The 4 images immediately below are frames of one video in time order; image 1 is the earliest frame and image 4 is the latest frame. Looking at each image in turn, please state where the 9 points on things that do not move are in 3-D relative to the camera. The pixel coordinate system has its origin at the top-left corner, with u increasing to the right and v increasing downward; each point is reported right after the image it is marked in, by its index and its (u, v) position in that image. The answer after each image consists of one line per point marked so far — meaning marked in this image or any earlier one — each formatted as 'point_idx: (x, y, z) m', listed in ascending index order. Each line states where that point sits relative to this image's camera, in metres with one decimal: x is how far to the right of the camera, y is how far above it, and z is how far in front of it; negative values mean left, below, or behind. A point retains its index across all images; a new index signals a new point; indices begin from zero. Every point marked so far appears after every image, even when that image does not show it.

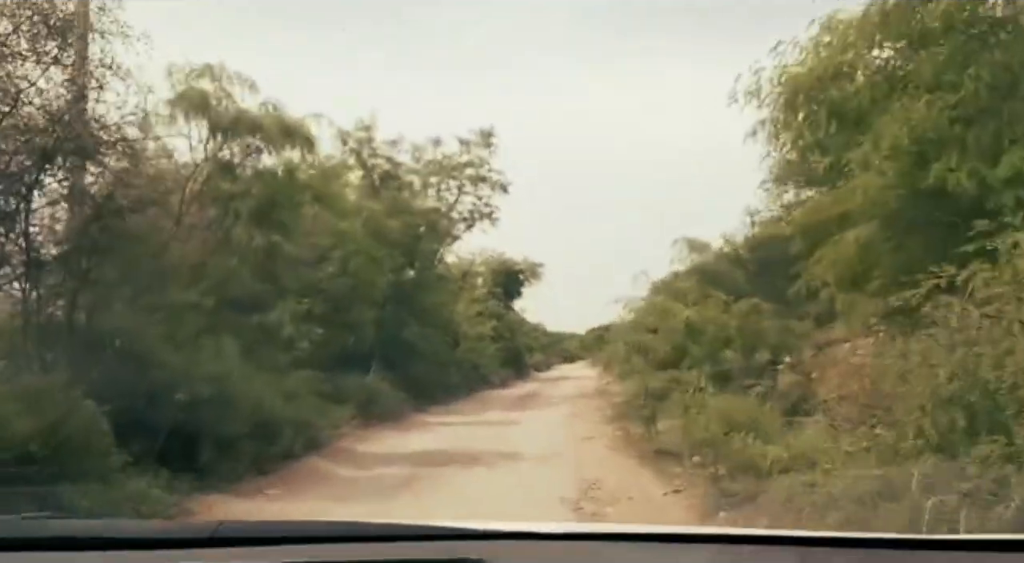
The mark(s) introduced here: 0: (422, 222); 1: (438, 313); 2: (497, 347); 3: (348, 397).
0: (-1.1, +0.6, +13.9) m
1: (-0.9, -0.4, +14.2) m
2: (-0.2, -0.8, +13.9) m
3: (-1.8, -1.2, +12.6) m
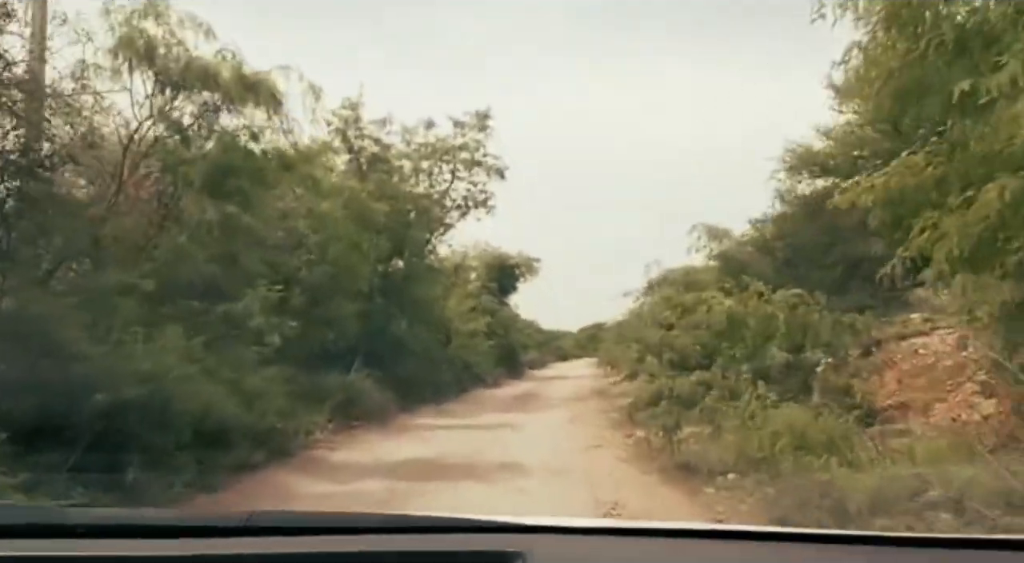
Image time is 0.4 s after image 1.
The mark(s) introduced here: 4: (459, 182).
0: (-1.1, +0.8, +12.4) m
1: (-0.9, -0.3, +12.7) m
2: (-0.2, -0.7, +12.4) m
3: (-1.8, -1.1, +11.1) m
4: (-0.6, +1.0, +12.1) m
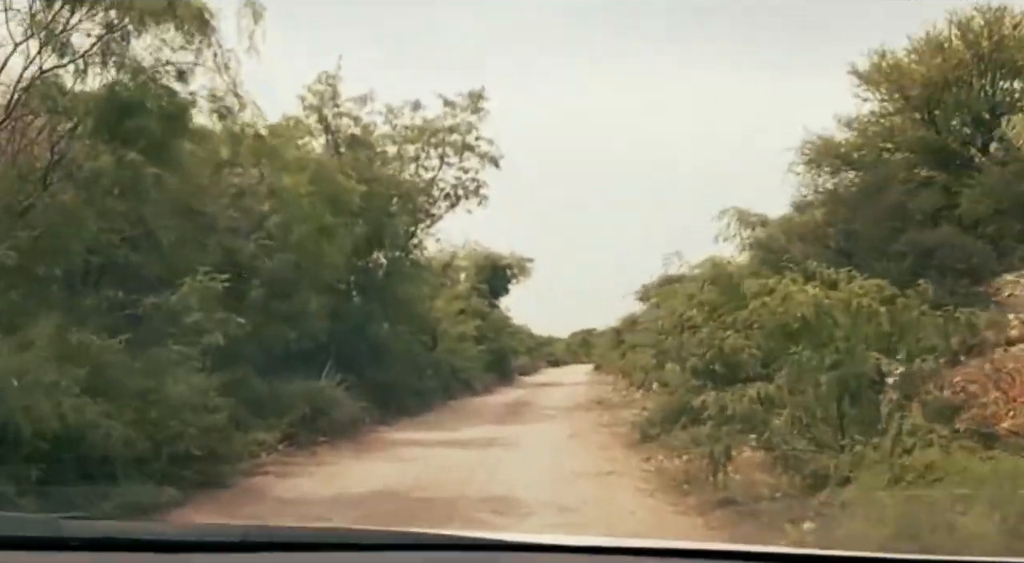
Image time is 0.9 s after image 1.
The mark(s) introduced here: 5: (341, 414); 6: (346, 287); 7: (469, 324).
0: (-1.1, +0.9, +10.4) m
1: (-0.9, -0.2, +10.7) m
2: (-0.3, -0.6, +10.4) m
3: (-1.8, -1.0, +9.1) m
4: (-0.6, +1.1, +10.1) m
5: (-1.4, -1.1, +9.3) m
6: (-1.5, 0.0, +9.4) m
7: (-0.4, -0.4, +10.5) m
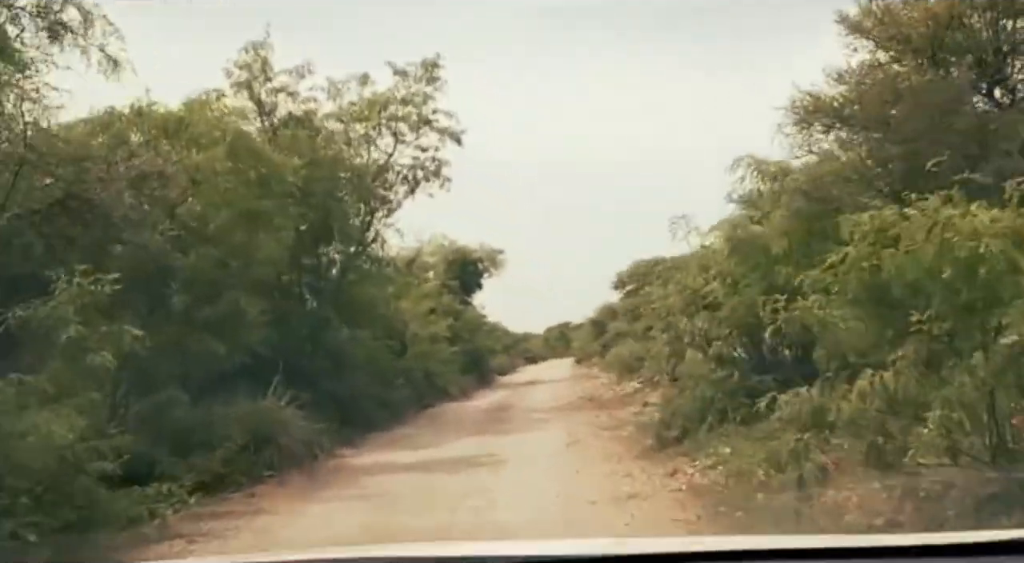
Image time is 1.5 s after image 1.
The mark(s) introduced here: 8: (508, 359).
0: (-1.3, +0.9, +8.3) m
1: (-1.1, -0.1, +8.6) m
2: (-0.4, -0.5, +8.4) m
3: (-1.9, -1.0, +7.0) m
4: (-0.8, +1.2, +8.1) m
5: (-1.5, -1.1, +7.2) m
6: (-1.6, +0.1, +7.3) m
7: (-0.6, -0.3, +8.5) m
8: (+0.1, -0.5, +8.1) m
